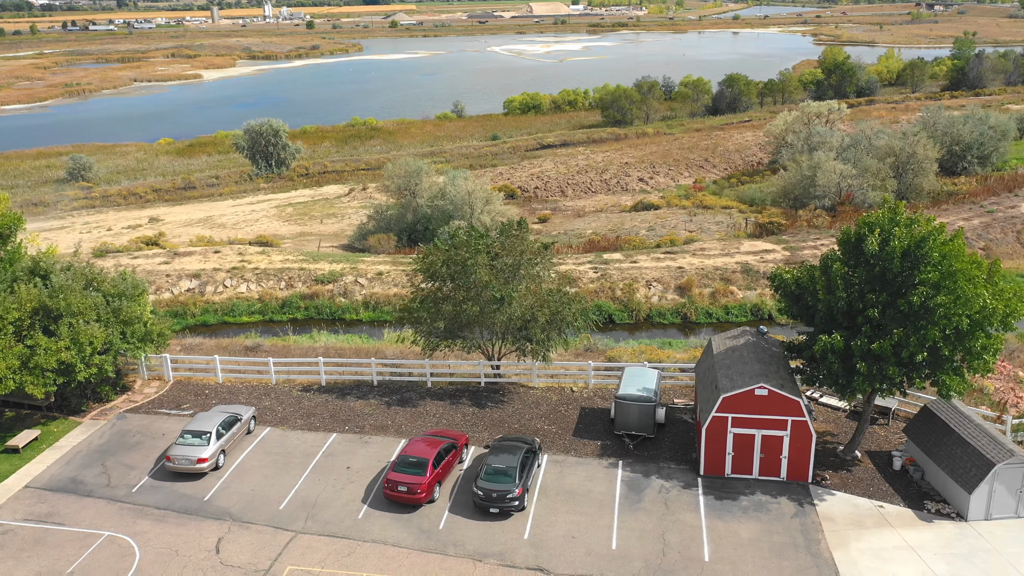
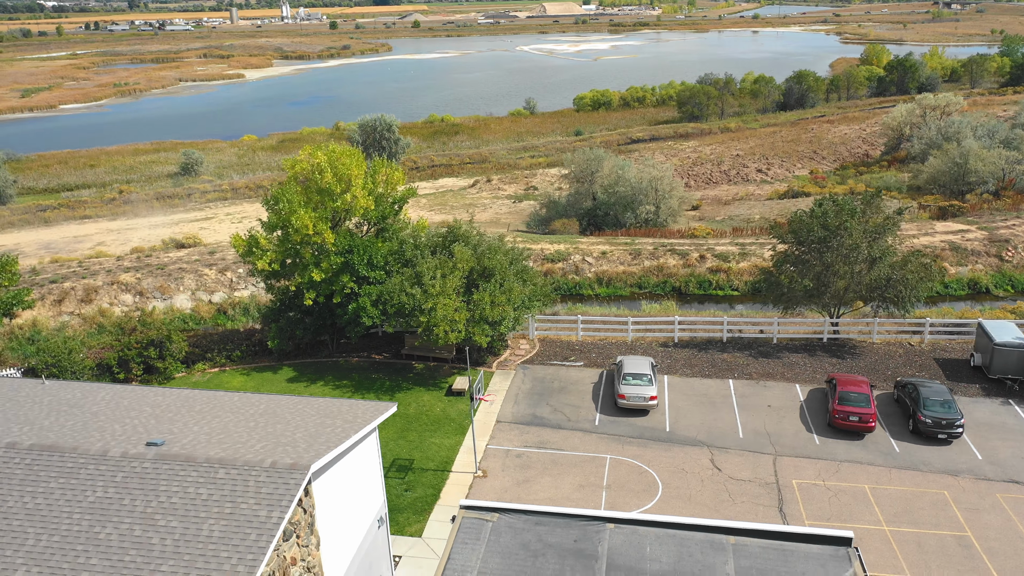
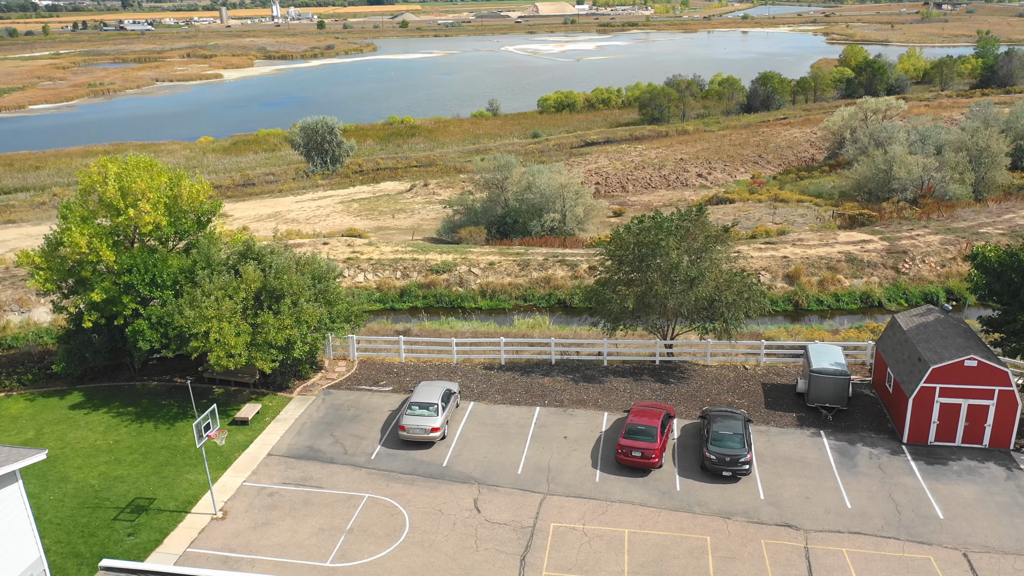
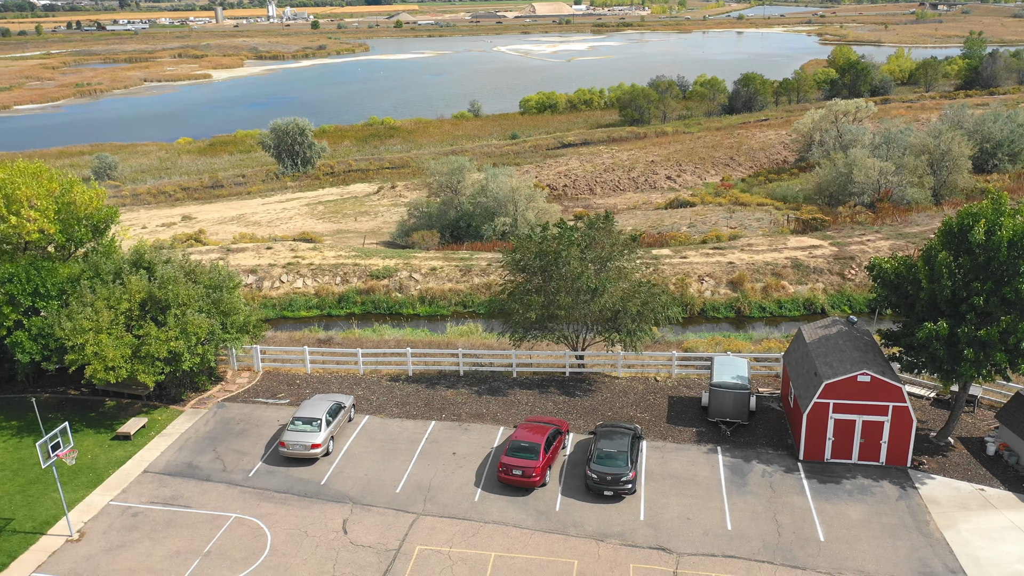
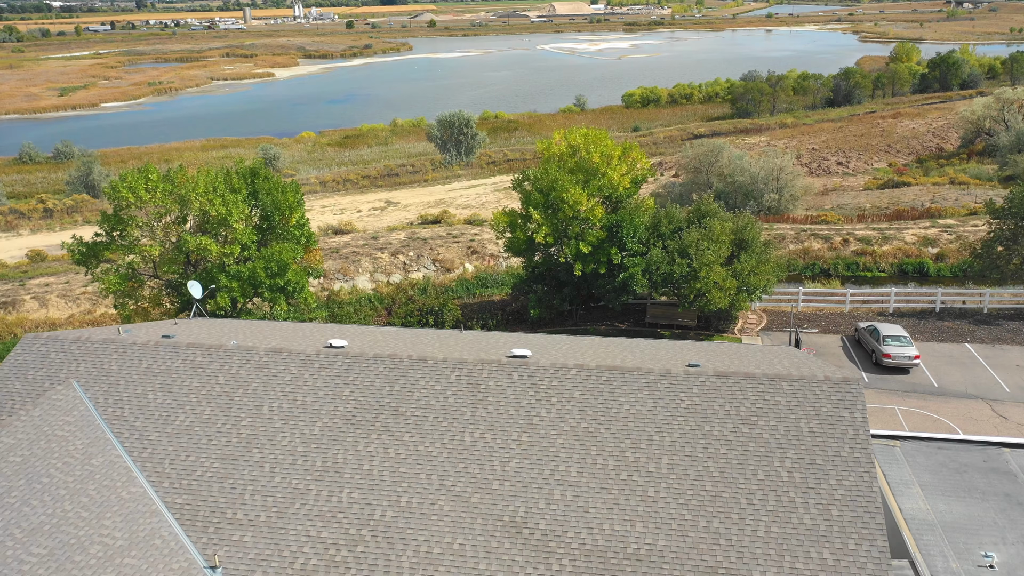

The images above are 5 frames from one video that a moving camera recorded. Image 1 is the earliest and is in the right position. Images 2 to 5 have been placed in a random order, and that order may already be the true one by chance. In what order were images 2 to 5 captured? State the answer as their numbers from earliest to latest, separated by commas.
4, 3, 2, 5
